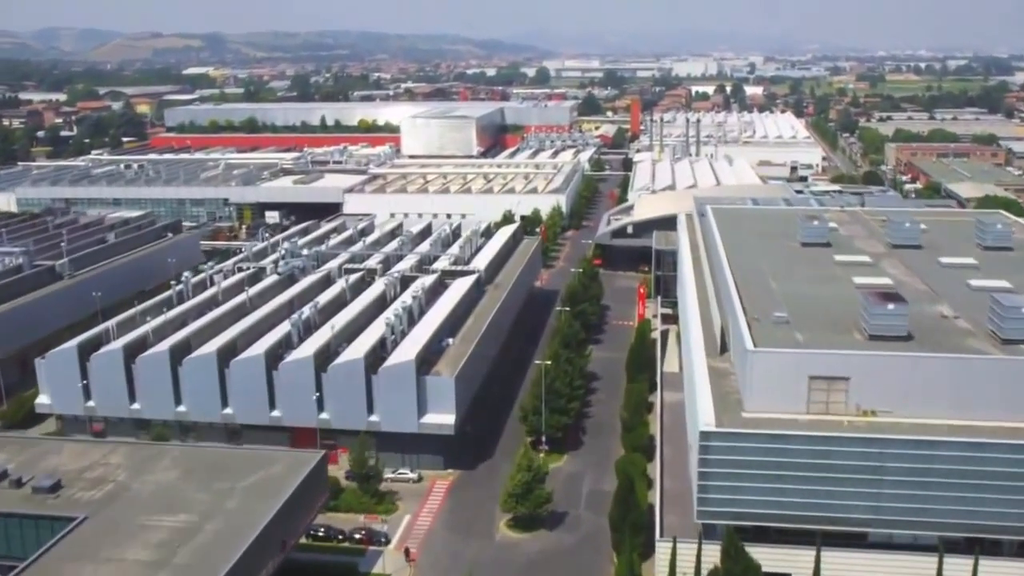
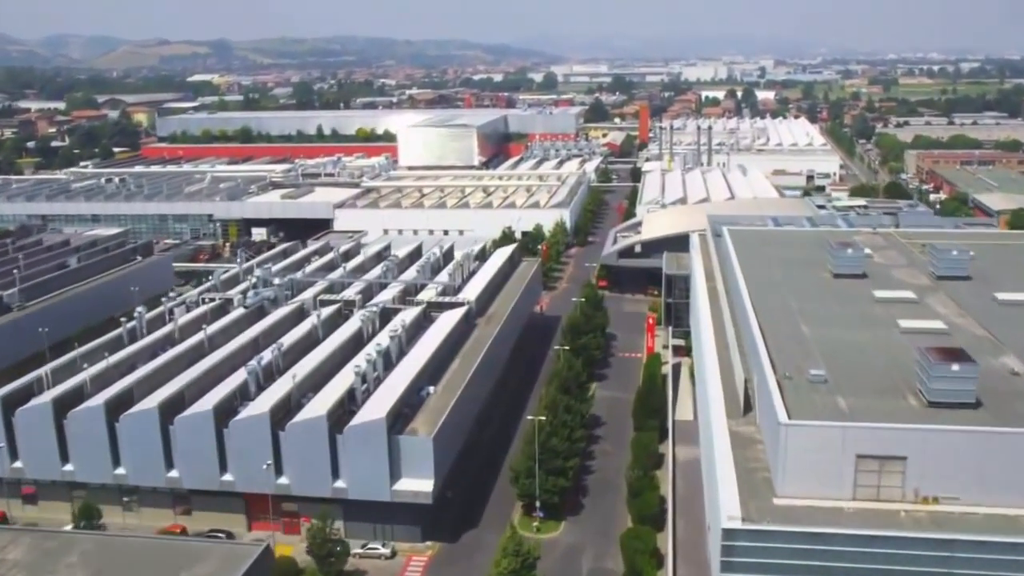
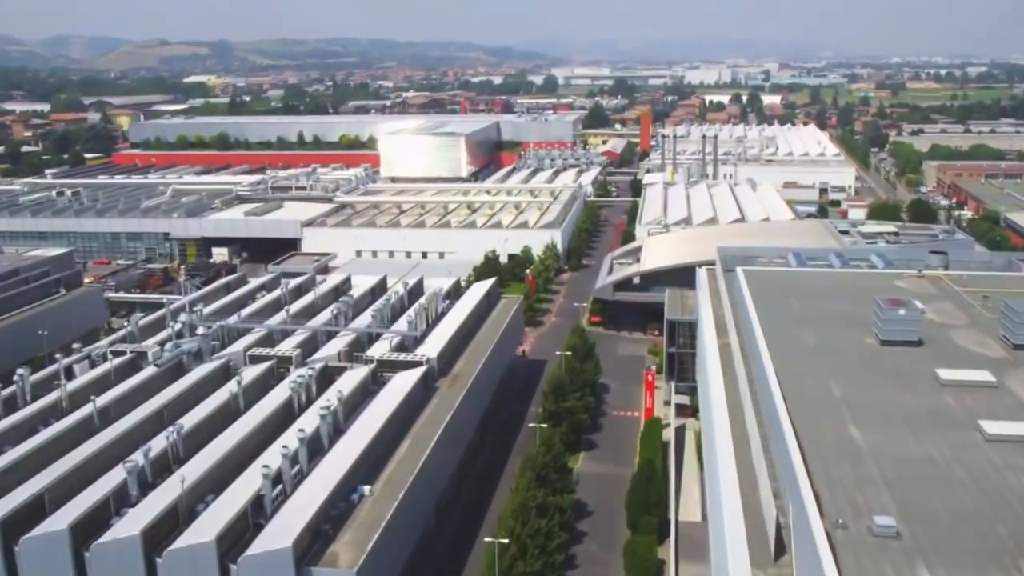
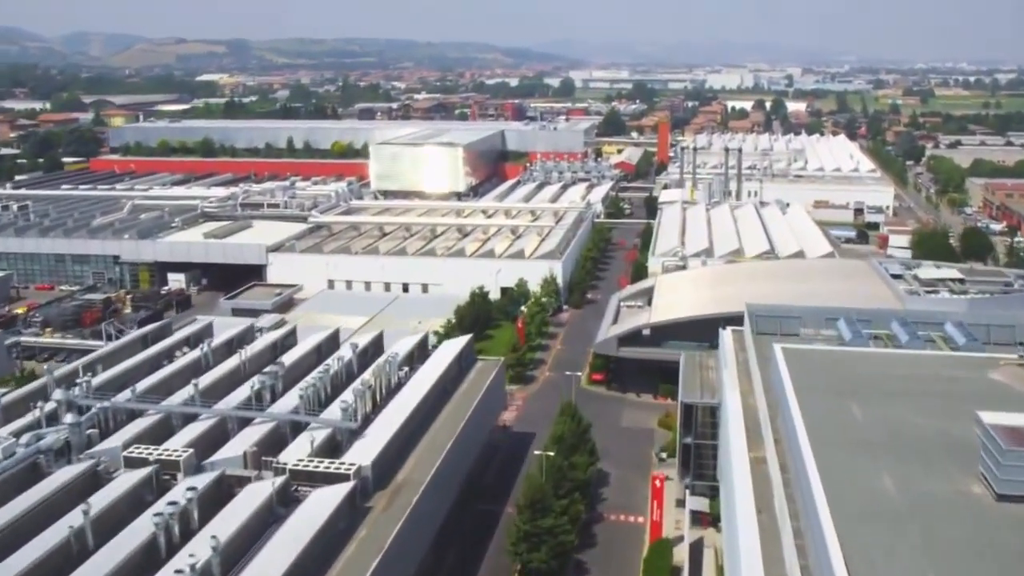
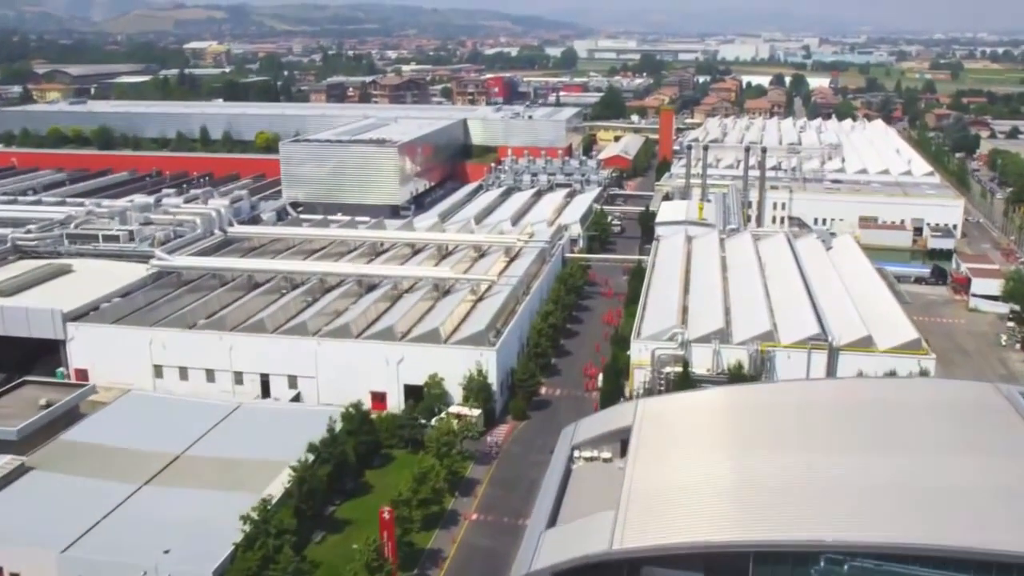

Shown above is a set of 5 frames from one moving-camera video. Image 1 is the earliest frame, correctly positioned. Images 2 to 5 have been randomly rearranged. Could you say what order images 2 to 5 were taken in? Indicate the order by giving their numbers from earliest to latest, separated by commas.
2, 3, 4, 5
